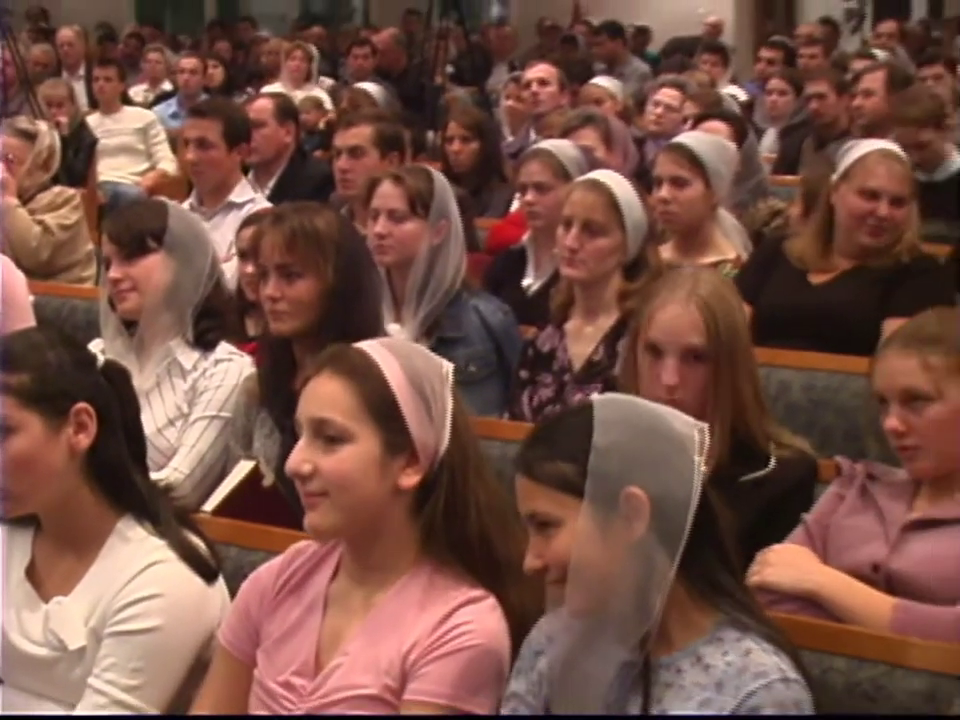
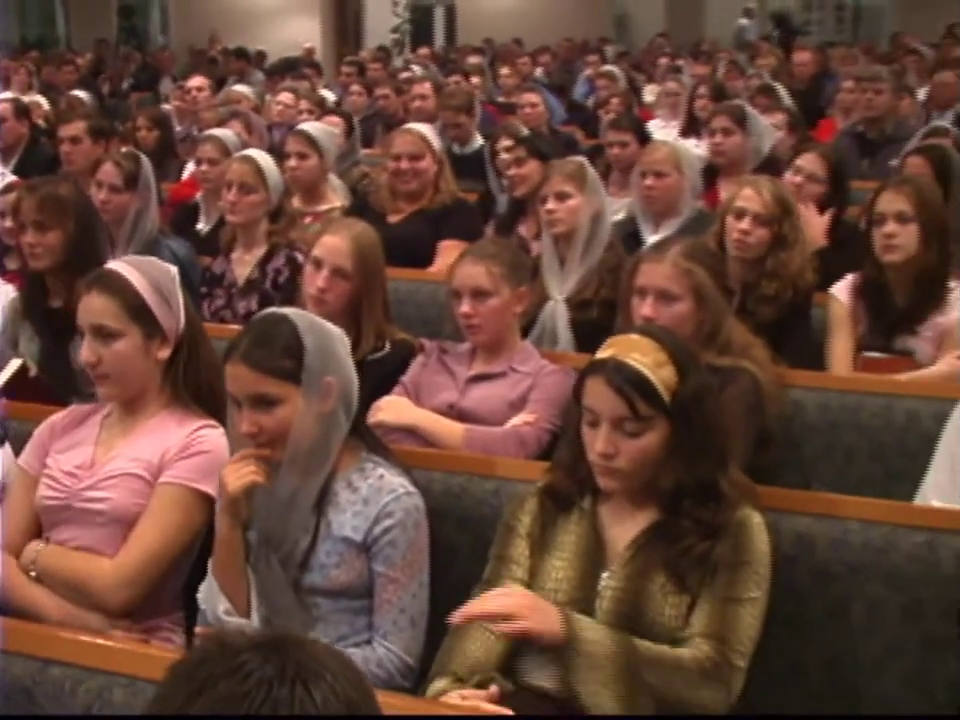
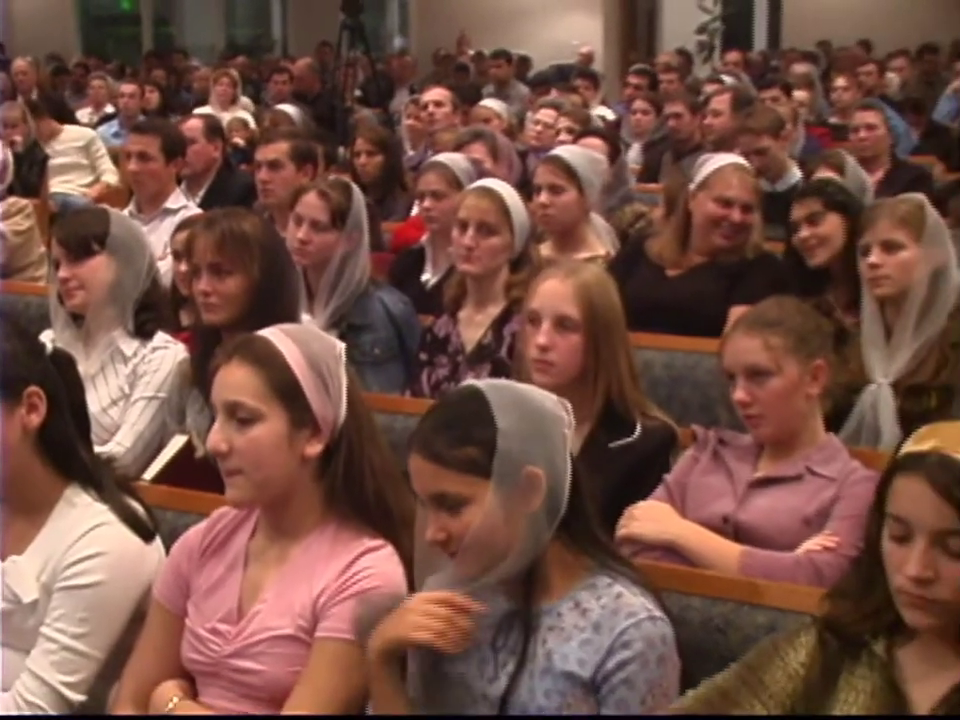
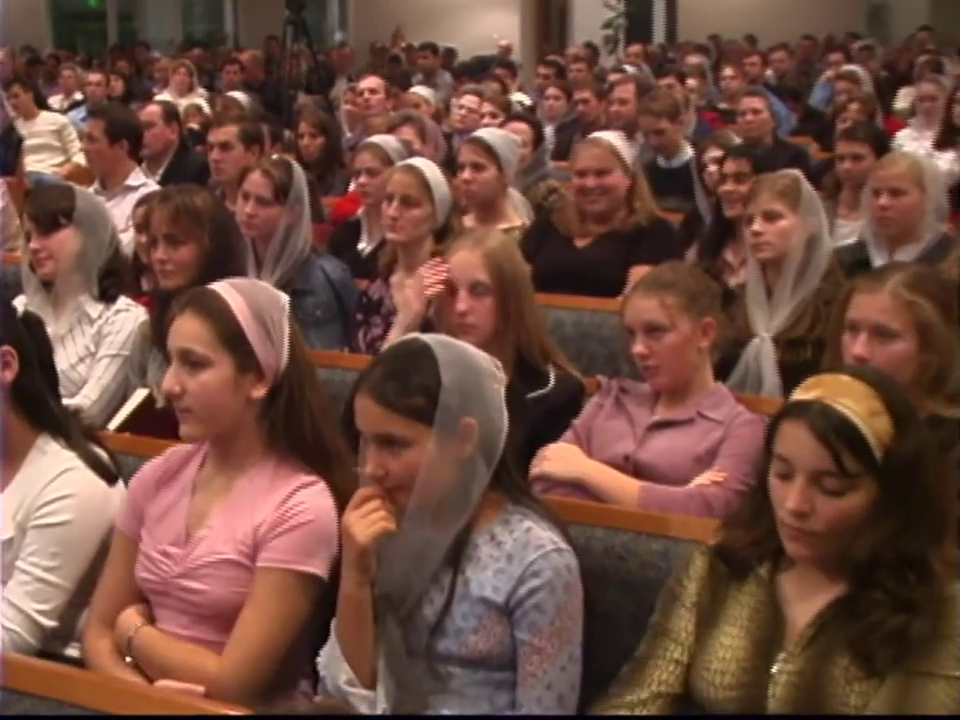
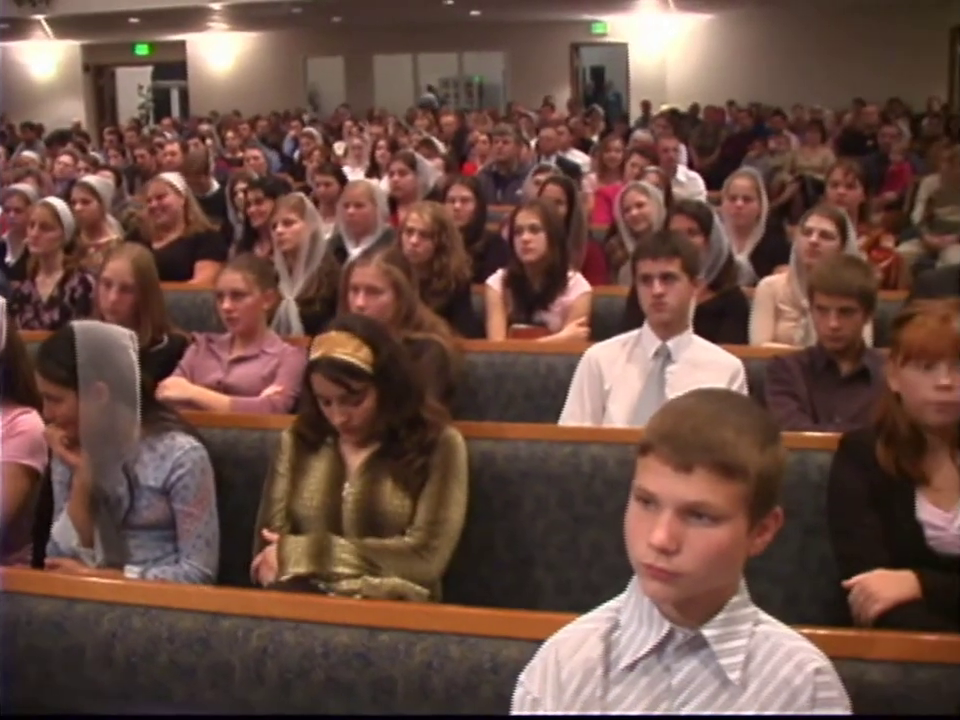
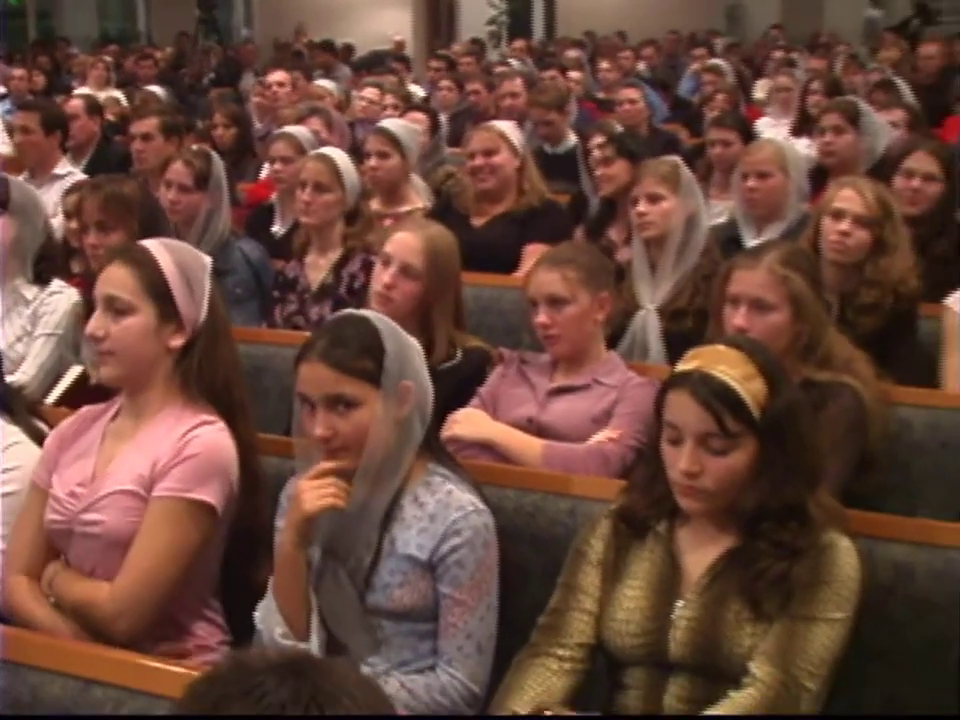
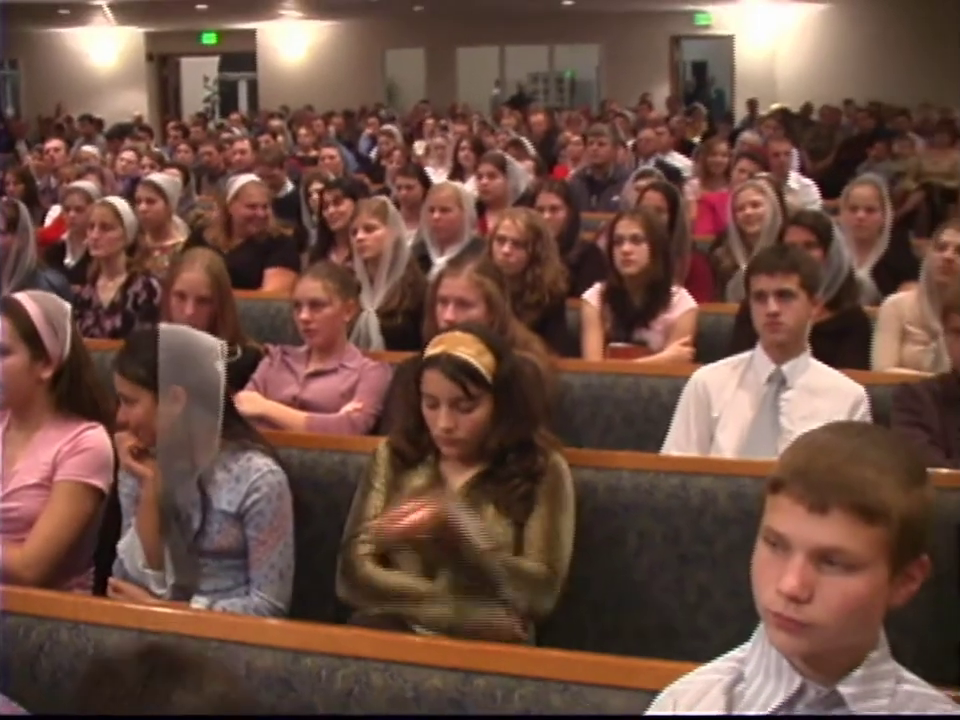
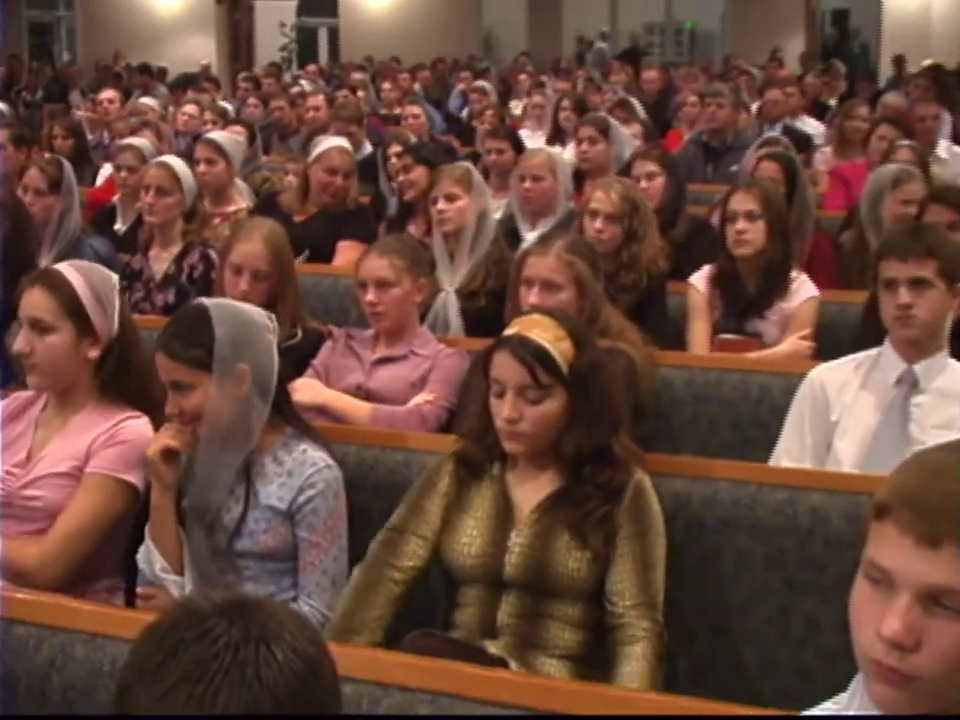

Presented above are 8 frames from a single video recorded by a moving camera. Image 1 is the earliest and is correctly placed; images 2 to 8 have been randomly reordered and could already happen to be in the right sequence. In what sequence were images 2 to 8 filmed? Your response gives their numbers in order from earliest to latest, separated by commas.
3, 4, 6, 2, 8, 7, 5
